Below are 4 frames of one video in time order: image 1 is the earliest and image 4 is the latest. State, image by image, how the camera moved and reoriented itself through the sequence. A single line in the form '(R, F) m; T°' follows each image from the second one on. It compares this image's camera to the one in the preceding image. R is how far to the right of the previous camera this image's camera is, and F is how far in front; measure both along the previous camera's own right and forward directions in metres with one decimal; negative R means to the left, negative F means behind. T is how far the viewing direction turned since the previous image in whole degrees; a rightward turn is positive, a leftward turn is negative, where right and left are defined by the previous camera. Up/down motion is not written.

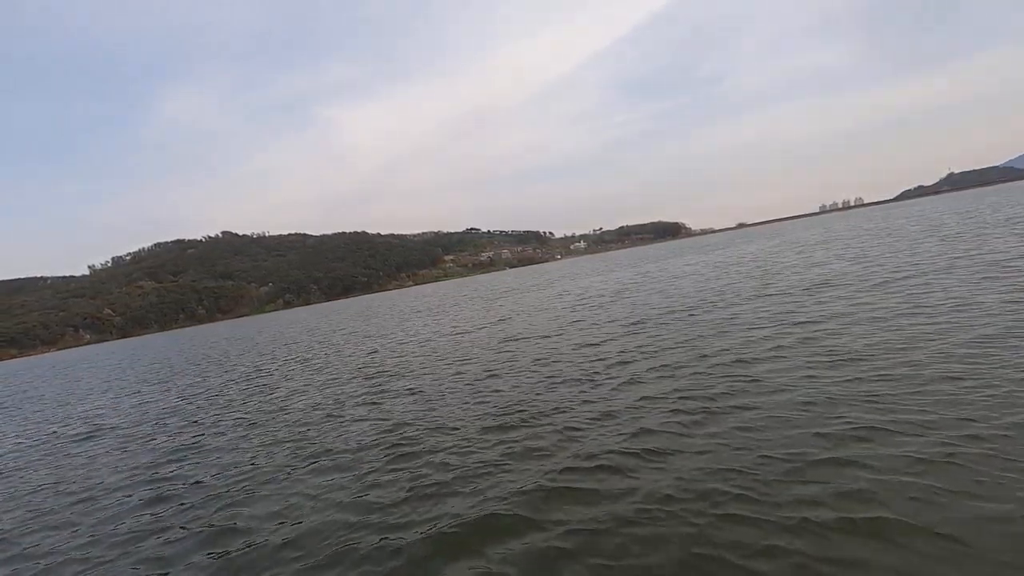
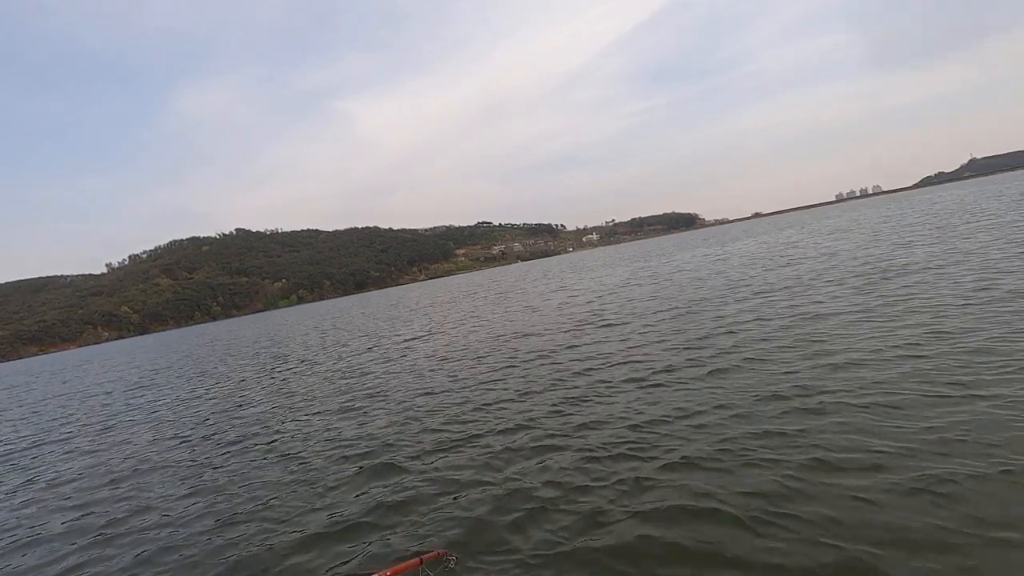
(+3.1, +4.8) m; -1°
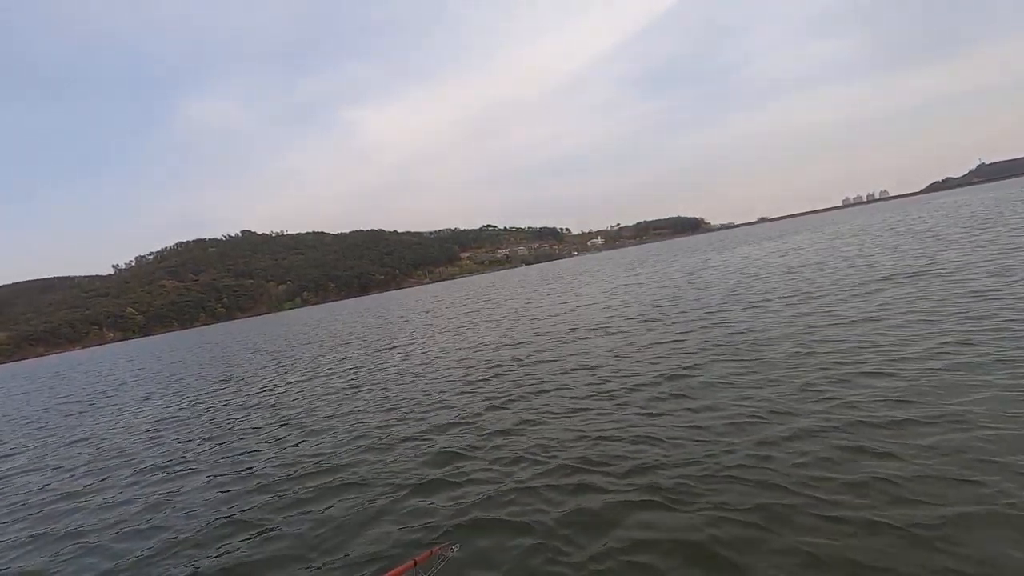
(+1.0, -0.4) m; 0°
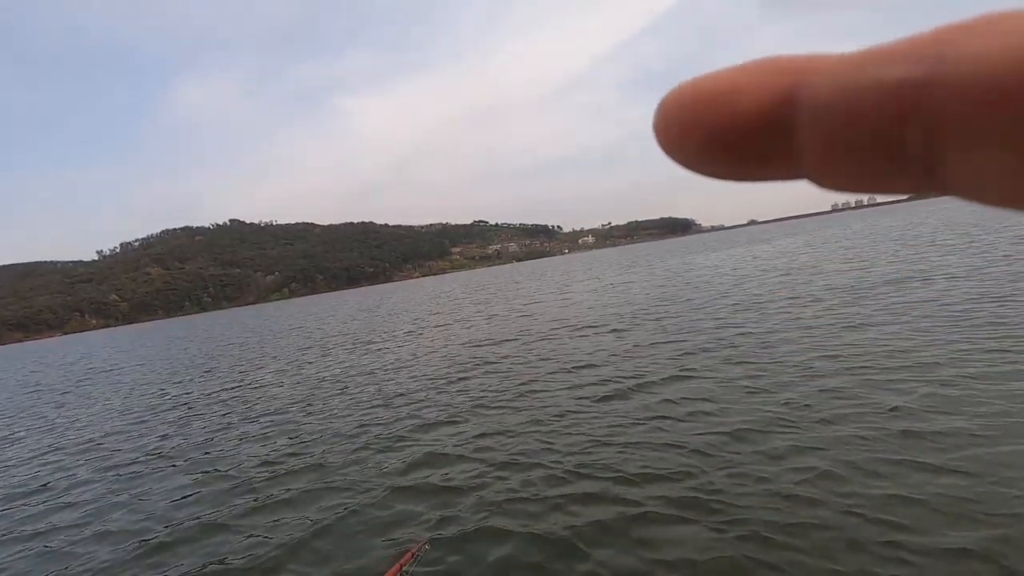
(-0.2, +2.5) m; +1°
